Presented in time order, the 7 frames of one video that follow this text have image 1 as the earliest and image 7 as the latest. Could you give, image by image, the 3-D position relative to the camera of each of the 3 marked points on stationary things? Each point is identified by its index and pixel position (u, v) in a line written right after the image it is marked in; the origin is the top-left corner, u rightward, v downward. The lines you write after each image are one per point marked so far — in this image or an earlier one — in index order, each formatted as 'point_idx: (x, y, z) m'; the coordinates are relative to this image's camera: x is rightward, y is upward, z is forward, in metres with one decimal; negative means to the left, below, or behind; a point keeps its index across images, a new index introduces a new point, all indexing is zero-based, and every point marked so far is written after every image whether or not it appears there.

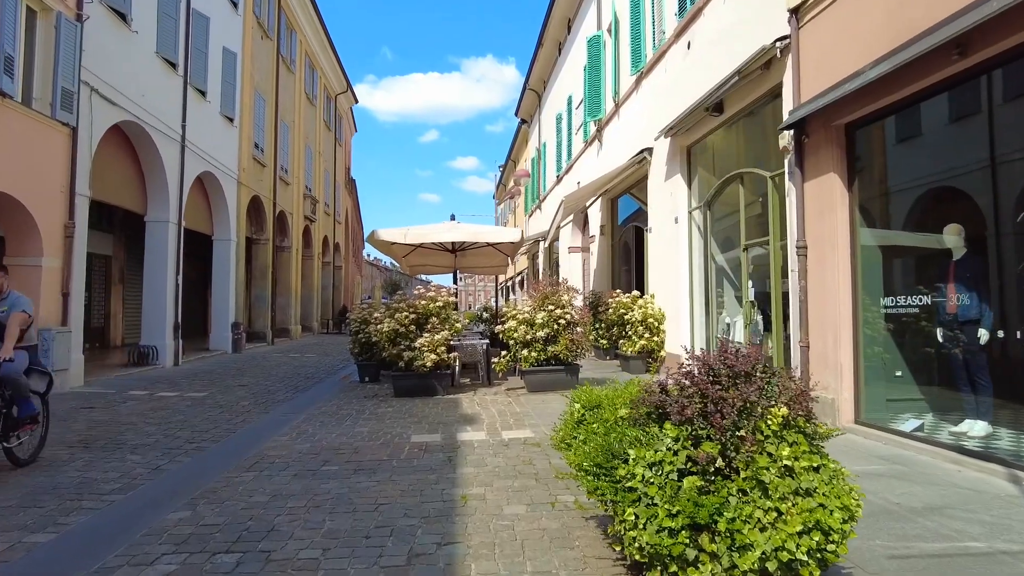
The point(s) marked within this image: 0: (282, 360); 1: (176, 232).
0: (-5.2, -1.6, +14.8) m
1: (-6.3, +1.0, +12.1) m
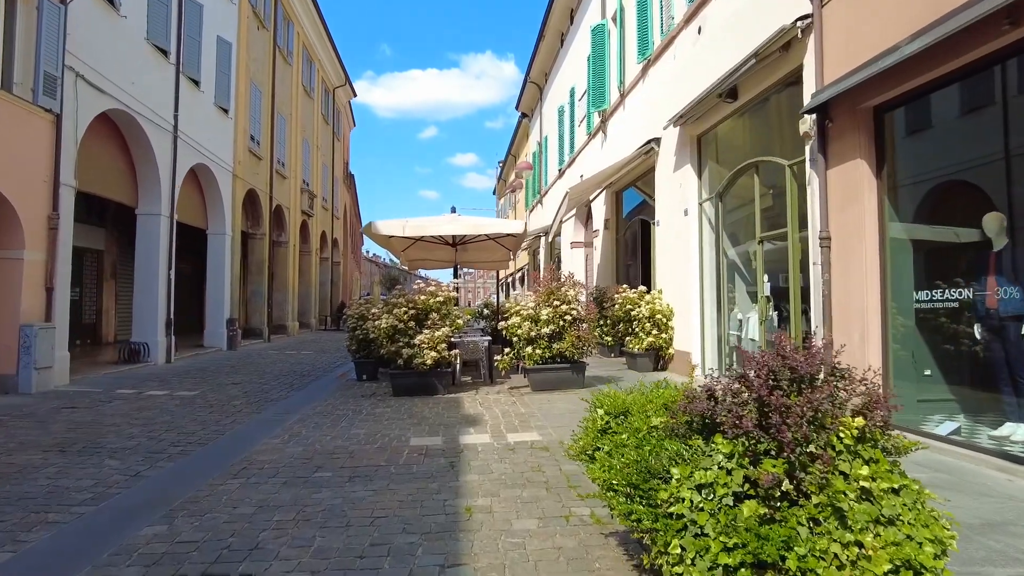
0: (-5.2, -1.5, +14.4) m
1: (-6.2, +1.1, +11.8) m
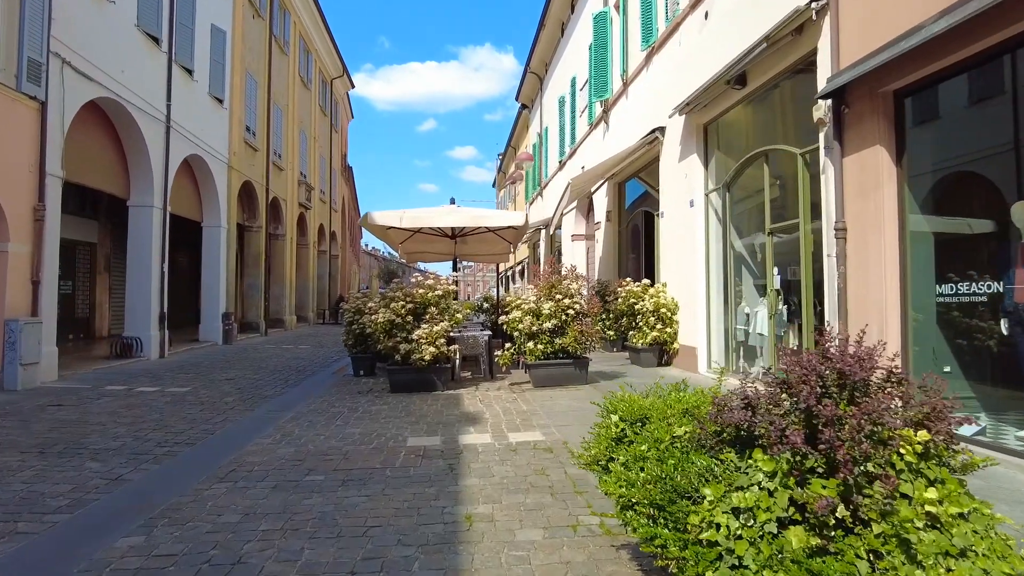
0: (-5.2, -1.4, +14.2) m
1: (-6.2, +1.2, +11.5) m
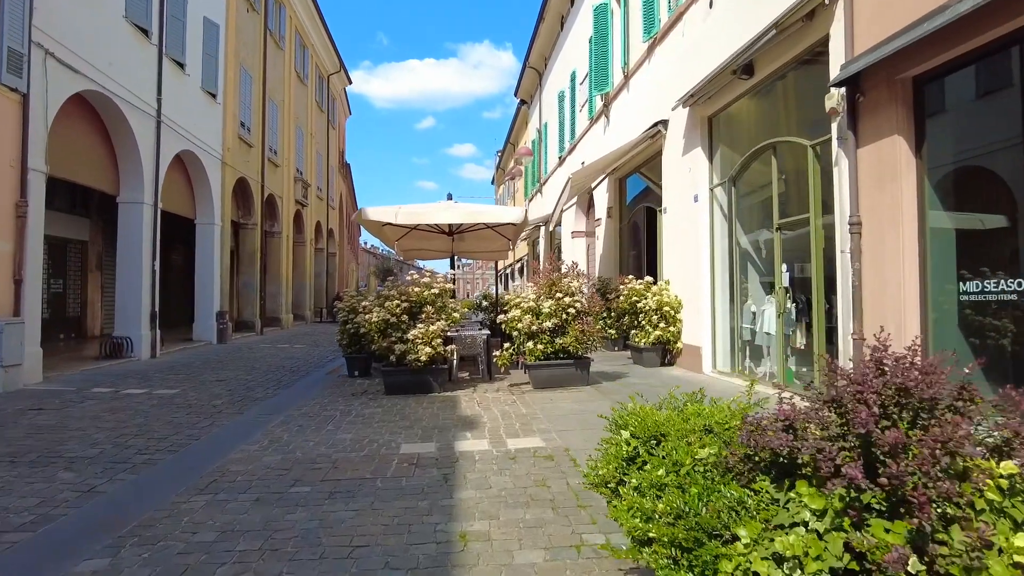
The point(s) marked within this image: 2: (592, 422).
0: (-5.2, -1.3, +13.9) m
1: (-6.2, +1.2, +11.2) m
2: (+0.7, -1.1, +5.3) m
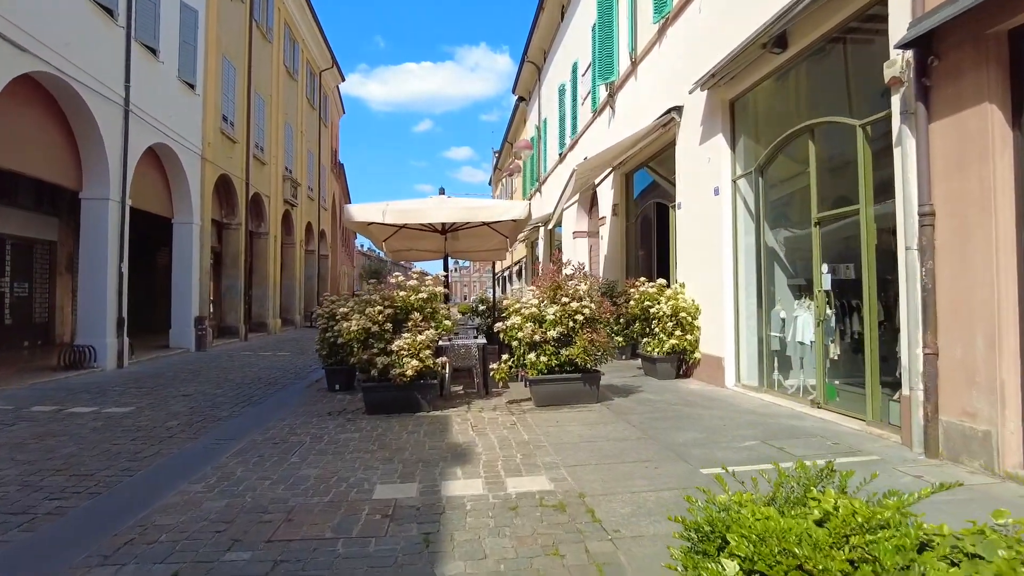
0: (-5.2, -1.4, +13.0) m
1: (-6.3, +1.2, +10.3) m
2: (+0.7, -1.1, +4.4) m
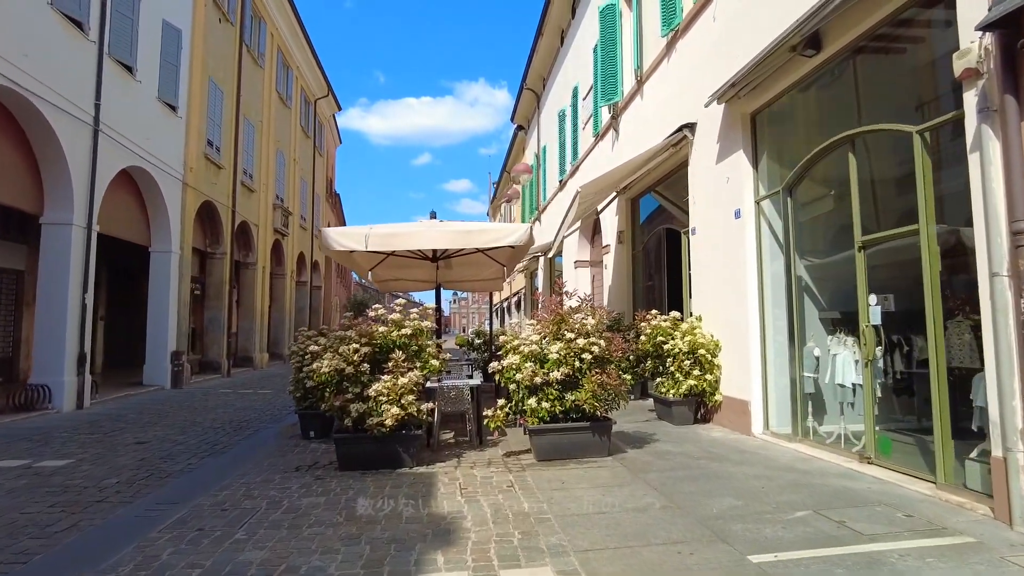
0: (-5.3, -2.0, +12.1) m
1: (-6.3, +0.7, +9.5) m
2: (+0.6, -1.3, +3.5) m
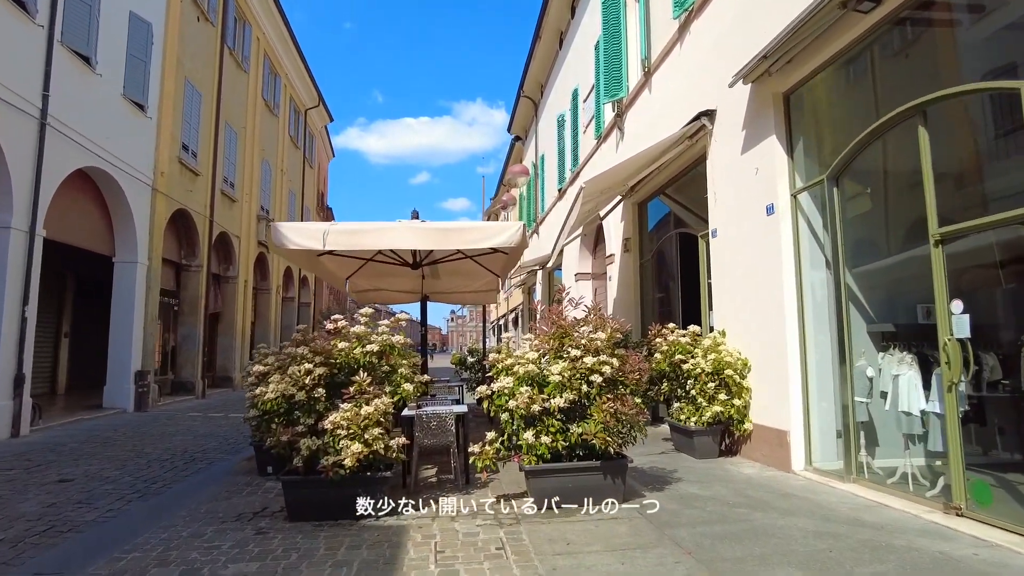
0: (-5.3, -2.3, +11.0) m
1: (-6.4, +0.5, +8.5) m
2: (+0.6, -1.3, +2.4) m
